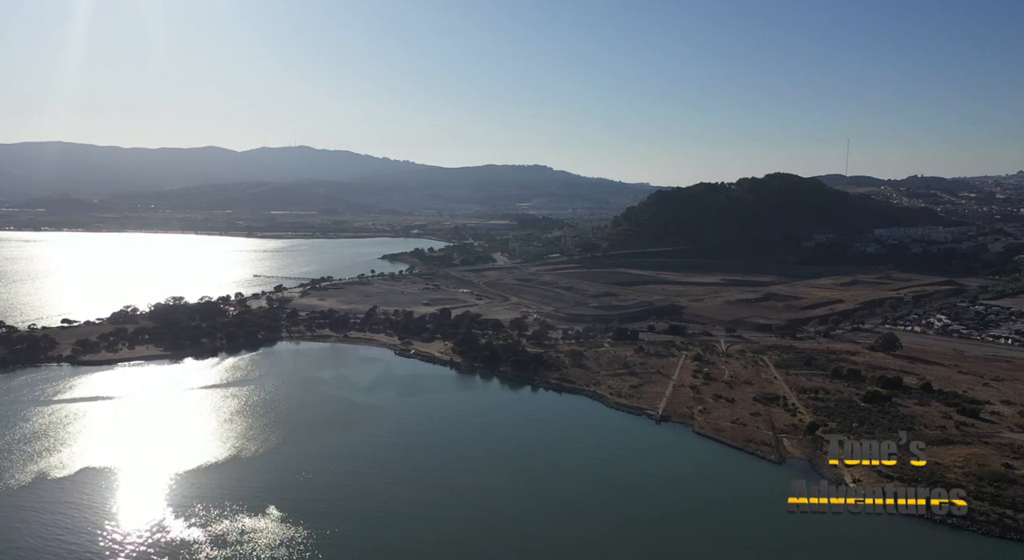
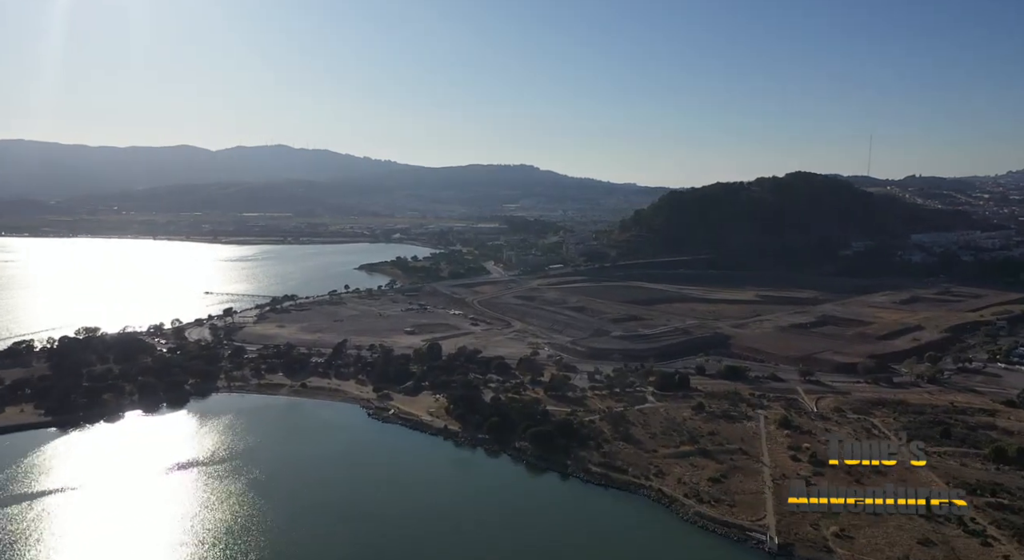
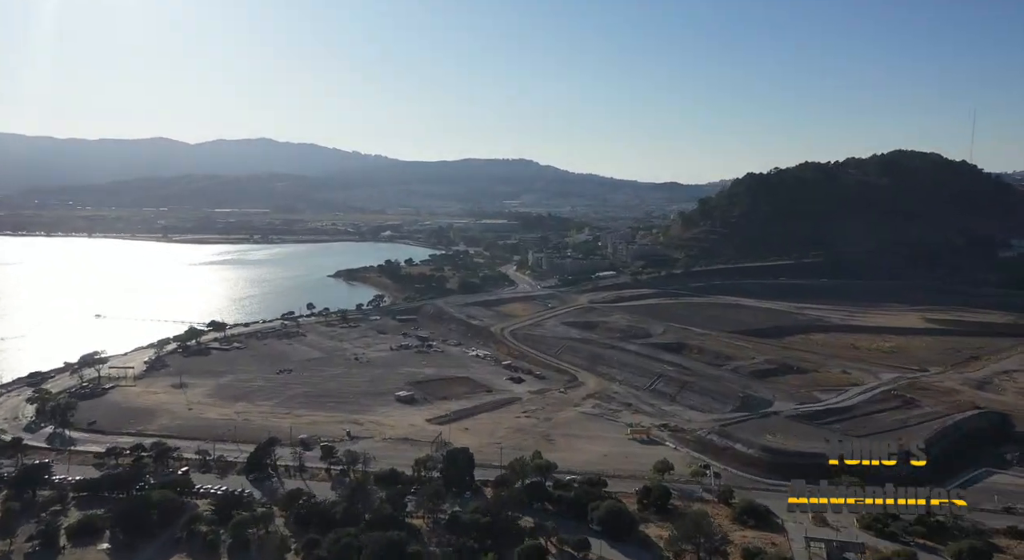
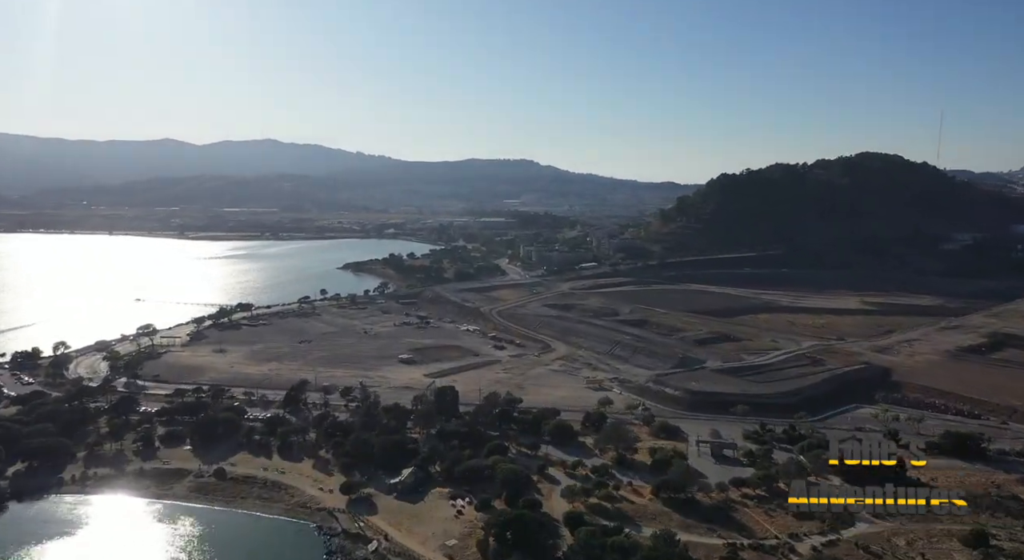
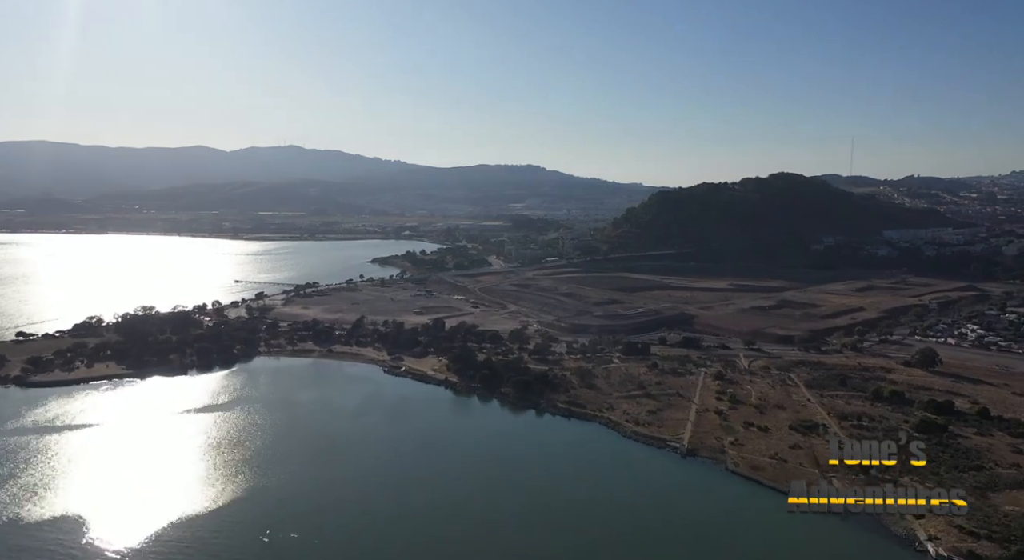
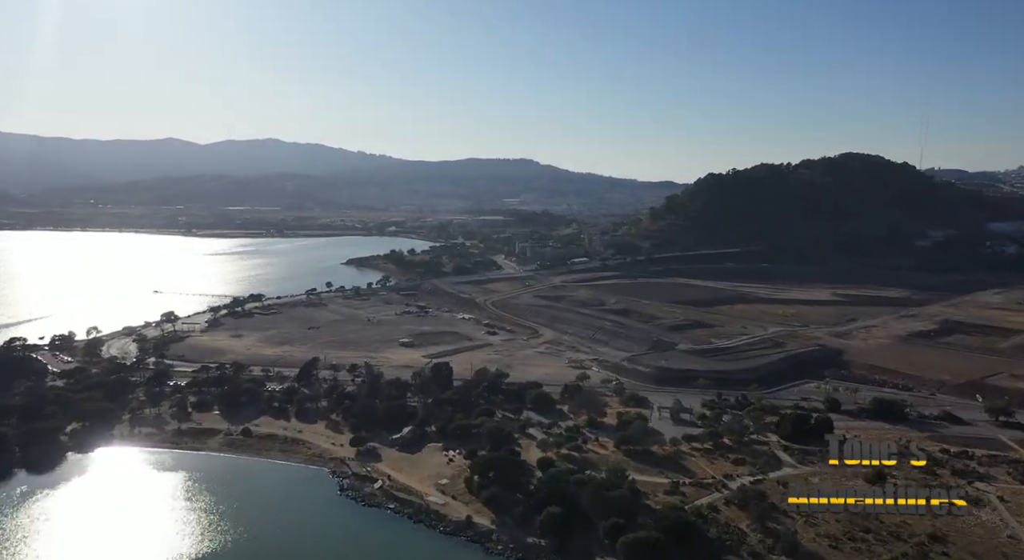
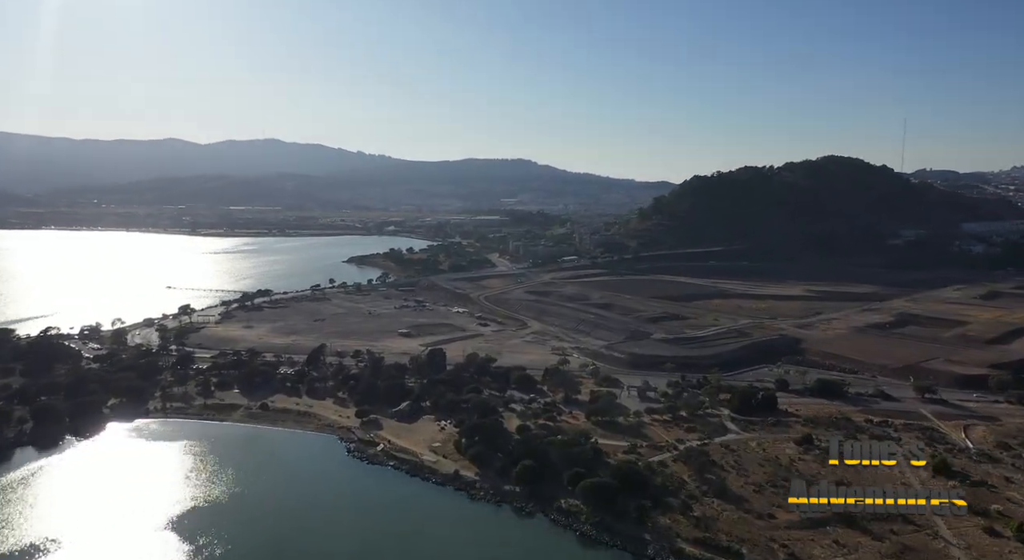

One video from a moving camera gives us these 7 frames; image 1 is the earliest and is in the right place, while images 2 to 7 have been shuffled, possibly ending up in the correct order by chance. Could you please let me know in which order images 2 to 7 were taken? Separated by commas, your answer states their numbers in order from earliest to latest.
5, 2, 7, 6, 4, 3
